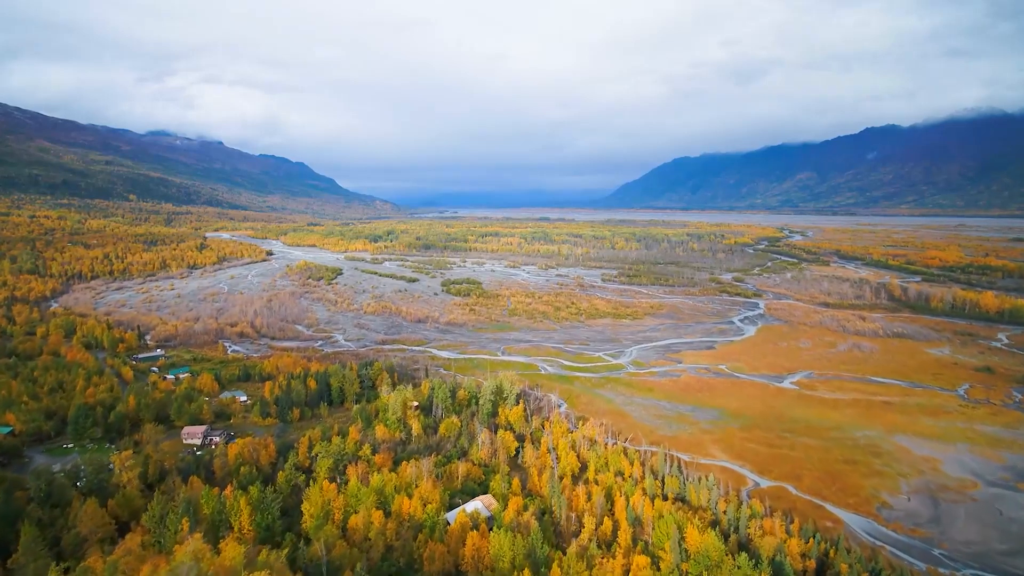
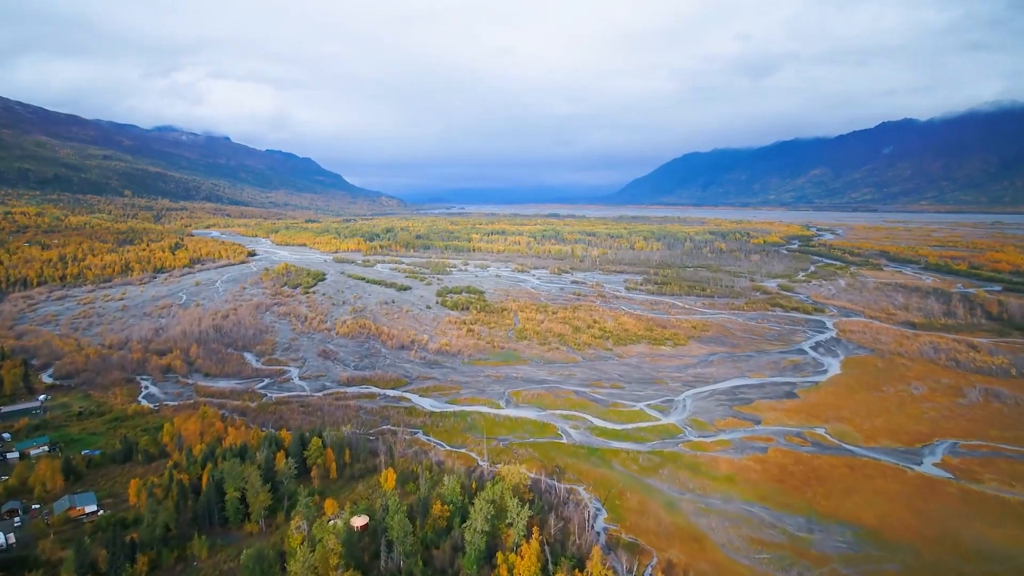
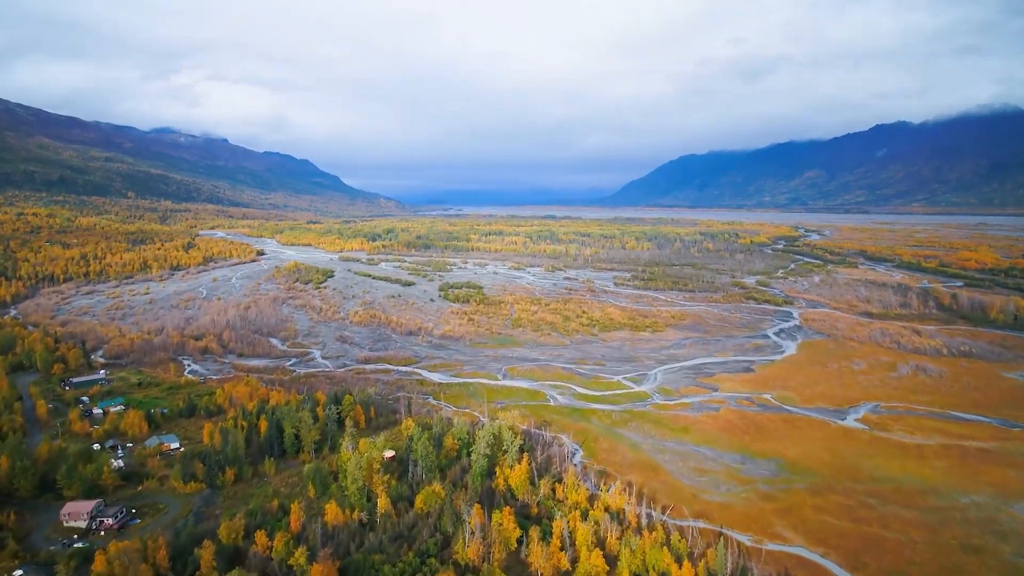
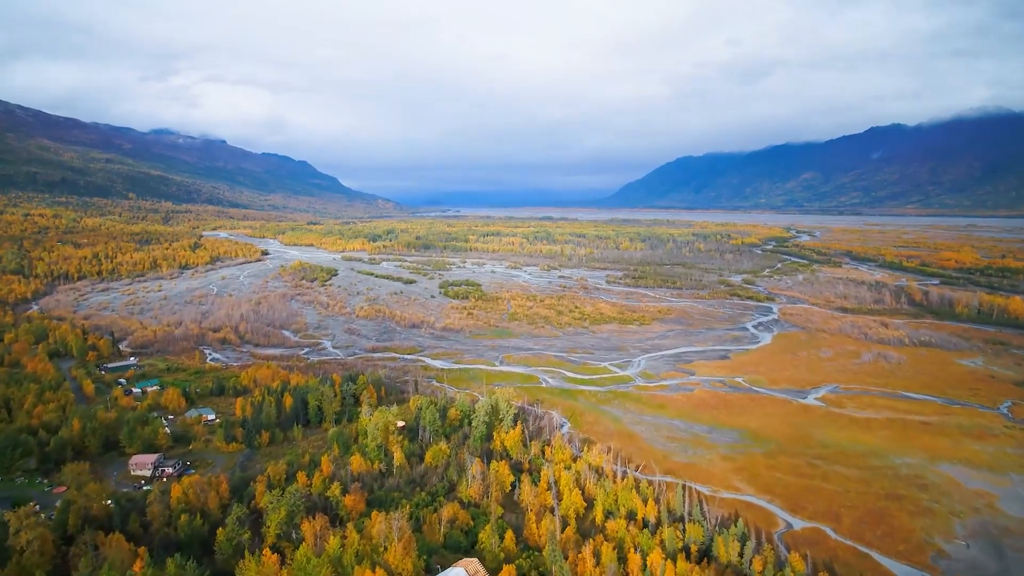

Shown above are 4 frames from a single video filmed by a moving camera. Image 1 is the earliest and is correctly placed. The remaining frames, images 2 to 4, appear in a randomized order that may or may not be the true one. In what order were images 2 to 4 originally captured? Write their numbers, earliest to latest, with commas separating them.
4, 3, 2
